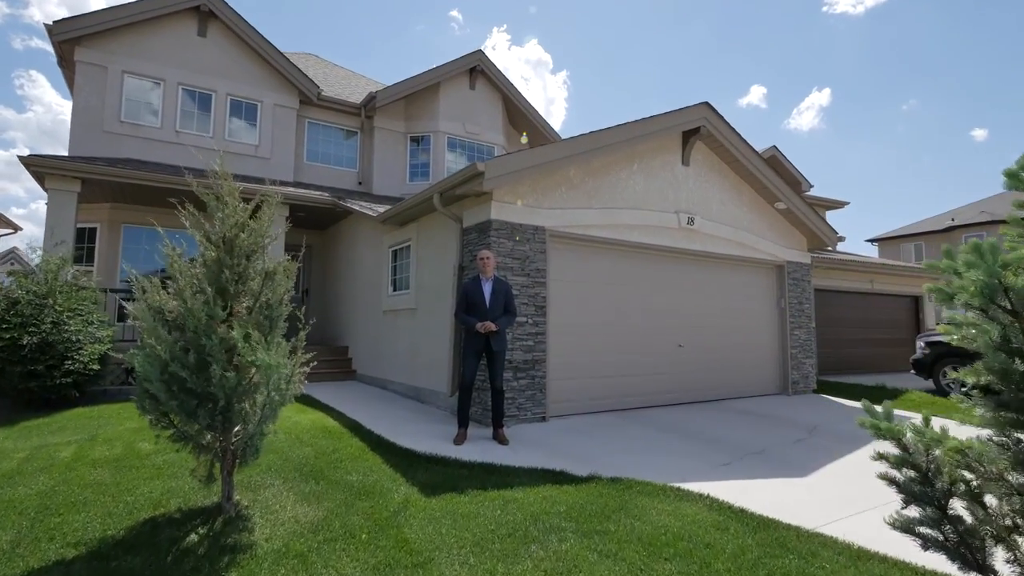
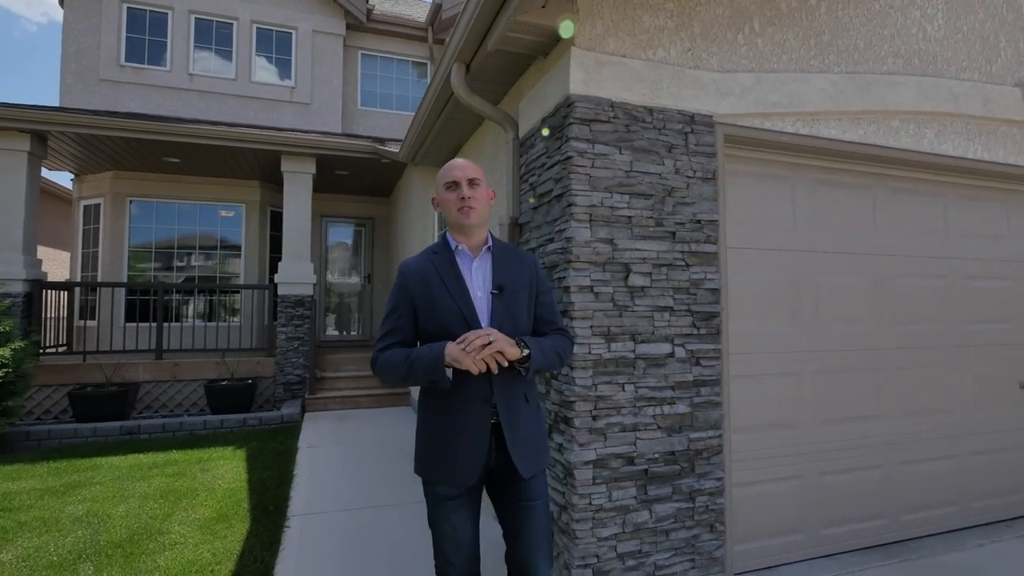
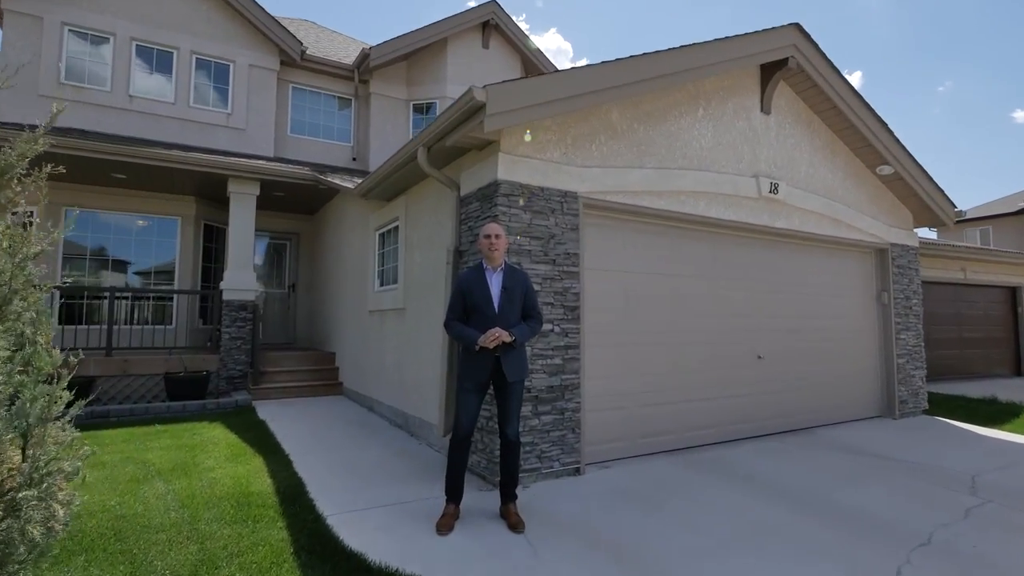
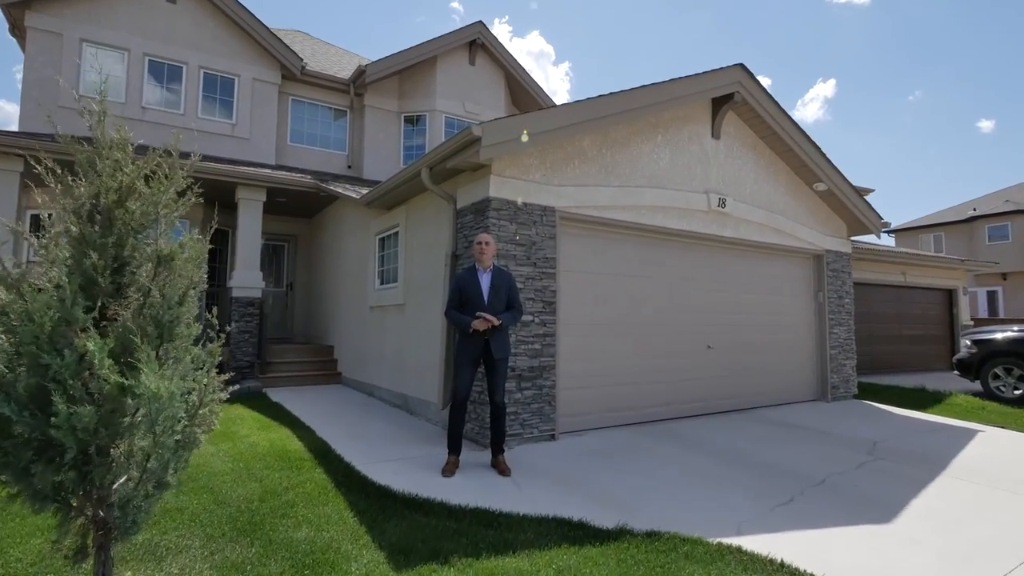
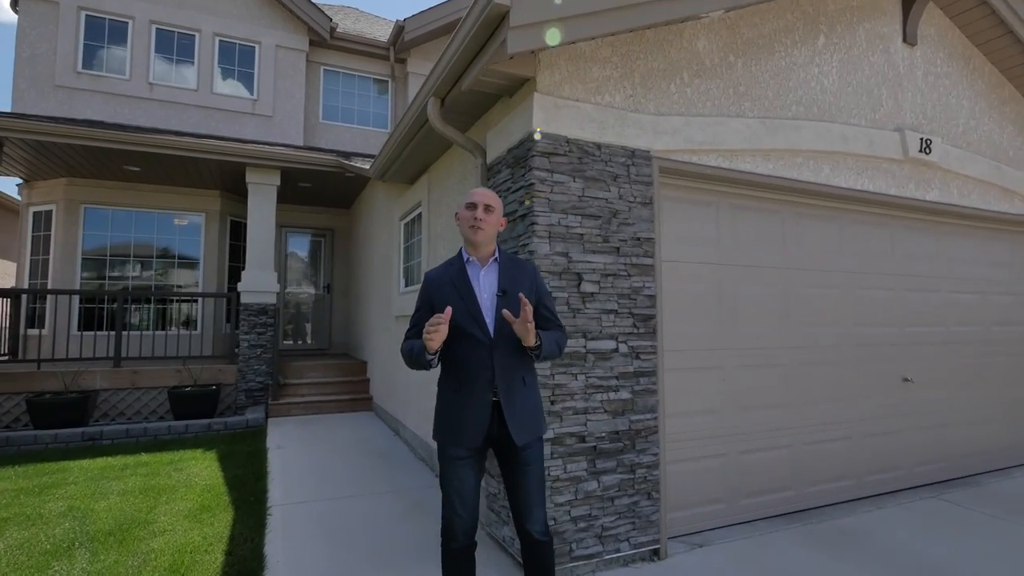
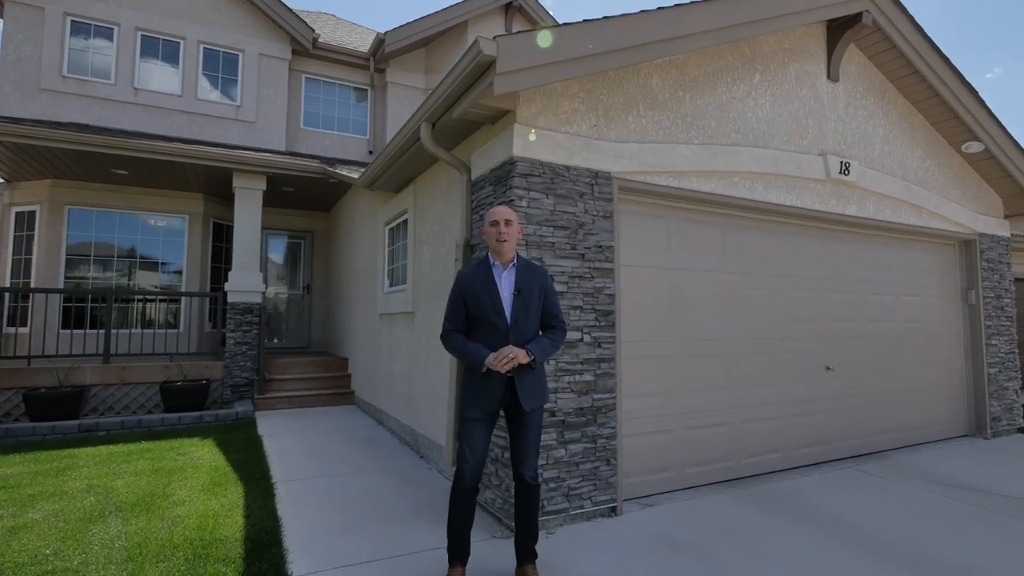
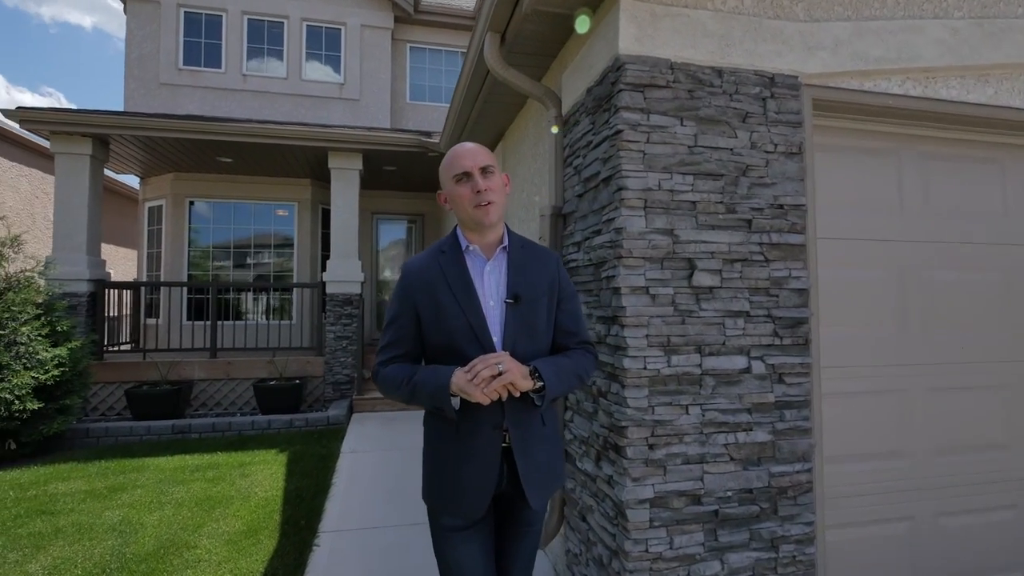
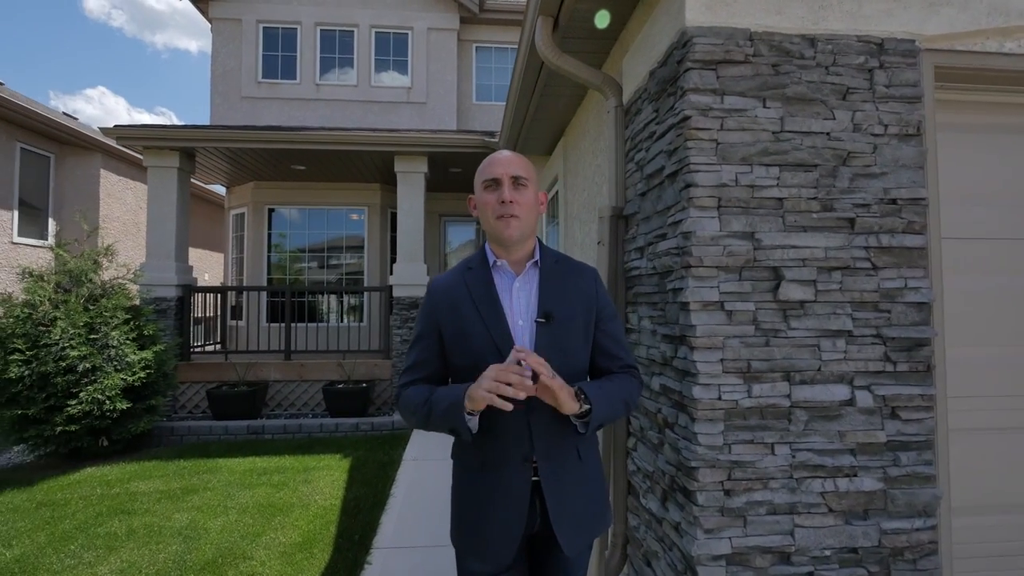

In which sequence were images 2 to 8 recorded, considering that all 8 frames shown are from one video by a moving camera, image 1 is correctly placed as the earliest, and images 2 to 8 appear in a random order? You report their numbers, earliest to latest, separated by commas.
4, 3, 6, 5, 2, 7, 8
